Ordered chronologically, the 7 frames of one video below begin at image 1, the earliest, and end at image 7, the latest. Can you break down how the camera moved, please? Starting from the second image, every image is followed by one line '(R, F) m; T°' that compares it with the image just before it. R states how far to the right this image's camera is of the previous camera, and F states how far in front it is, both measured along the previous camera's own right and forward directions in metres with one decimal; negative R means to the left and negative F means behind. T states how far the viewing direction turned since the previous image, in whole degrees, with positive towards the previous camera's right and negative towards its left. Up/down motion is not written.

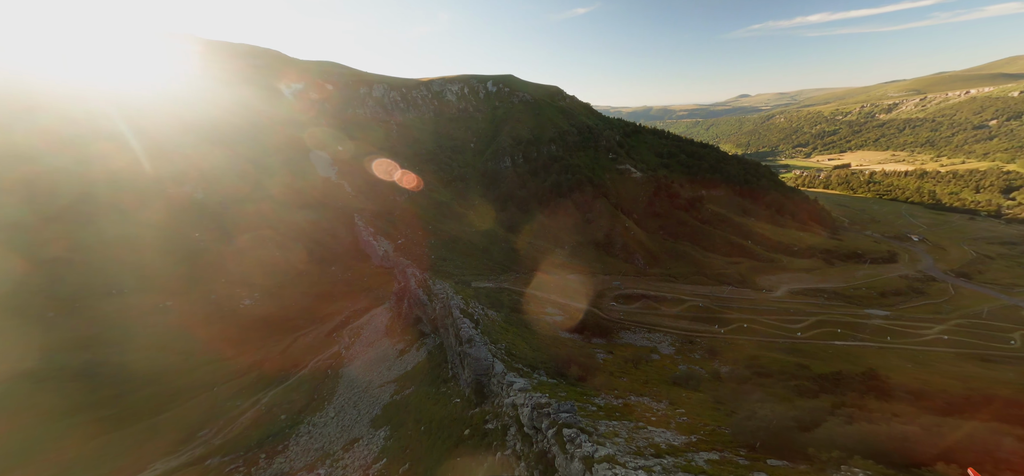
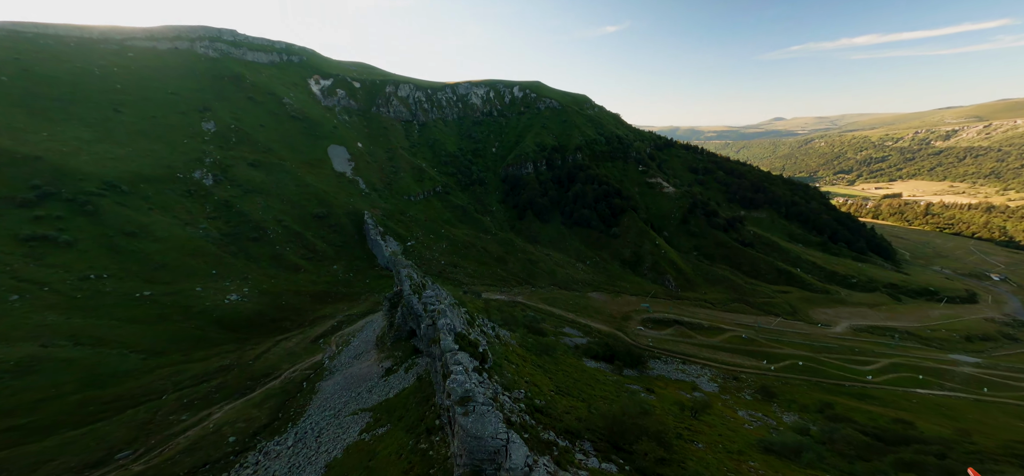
(-0.7, +10.2) m; -2°
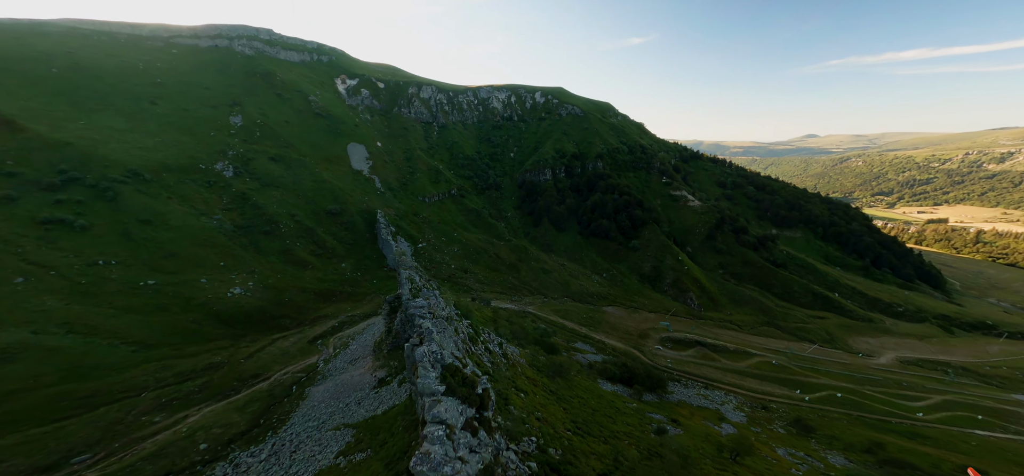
(+0.3, +4.4) m; -2°
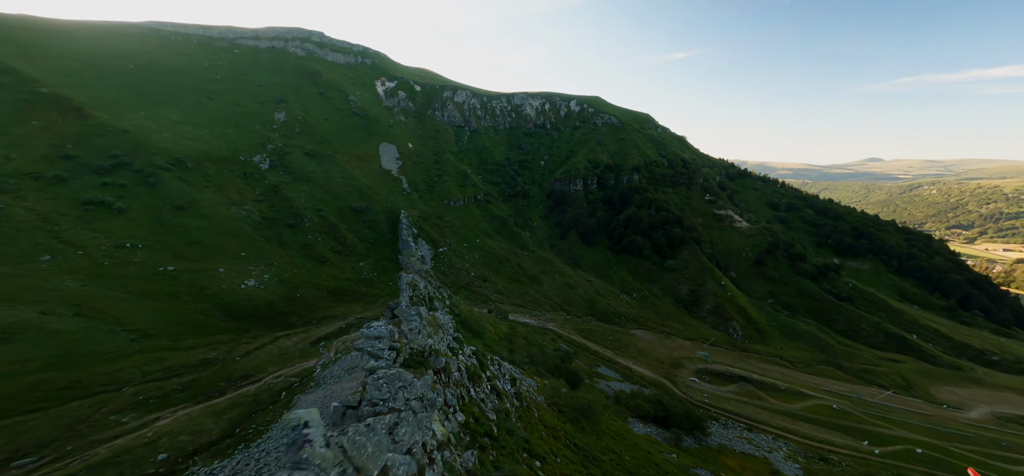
(+0.9, +5.8) m; -5°
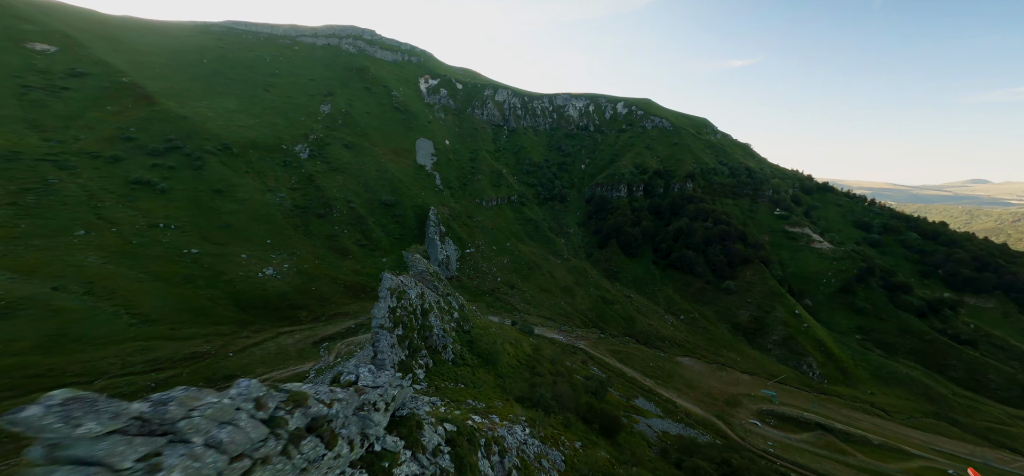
(+0.8, +7.7) m; -6°
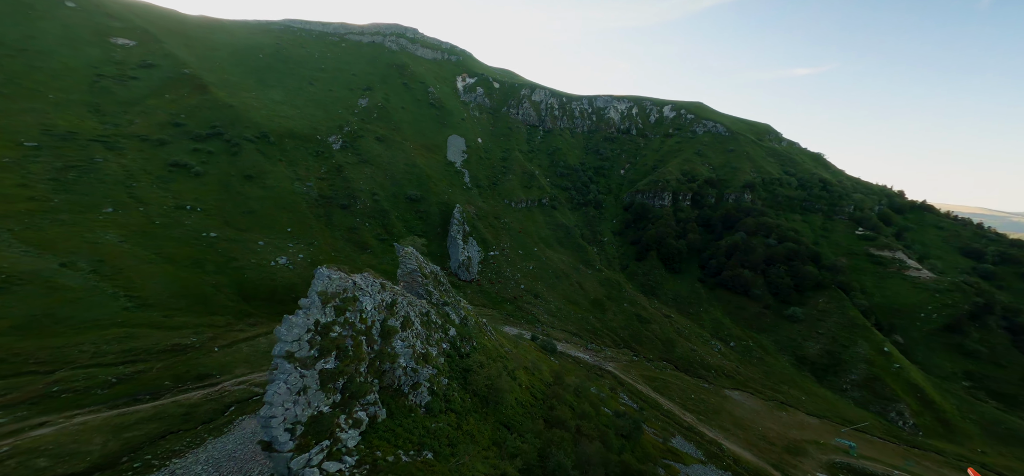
(+0.7, +7.0) m; -5°
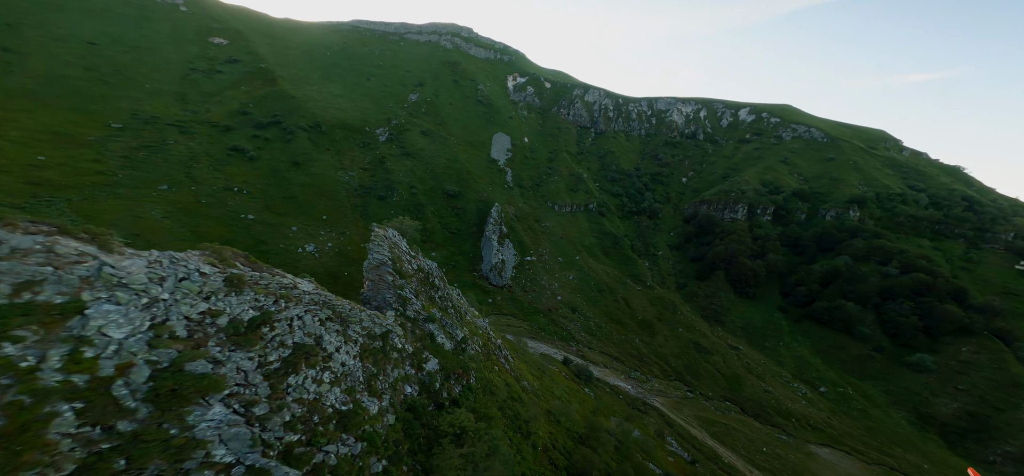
(+1.1, +7.7) m; -8°
